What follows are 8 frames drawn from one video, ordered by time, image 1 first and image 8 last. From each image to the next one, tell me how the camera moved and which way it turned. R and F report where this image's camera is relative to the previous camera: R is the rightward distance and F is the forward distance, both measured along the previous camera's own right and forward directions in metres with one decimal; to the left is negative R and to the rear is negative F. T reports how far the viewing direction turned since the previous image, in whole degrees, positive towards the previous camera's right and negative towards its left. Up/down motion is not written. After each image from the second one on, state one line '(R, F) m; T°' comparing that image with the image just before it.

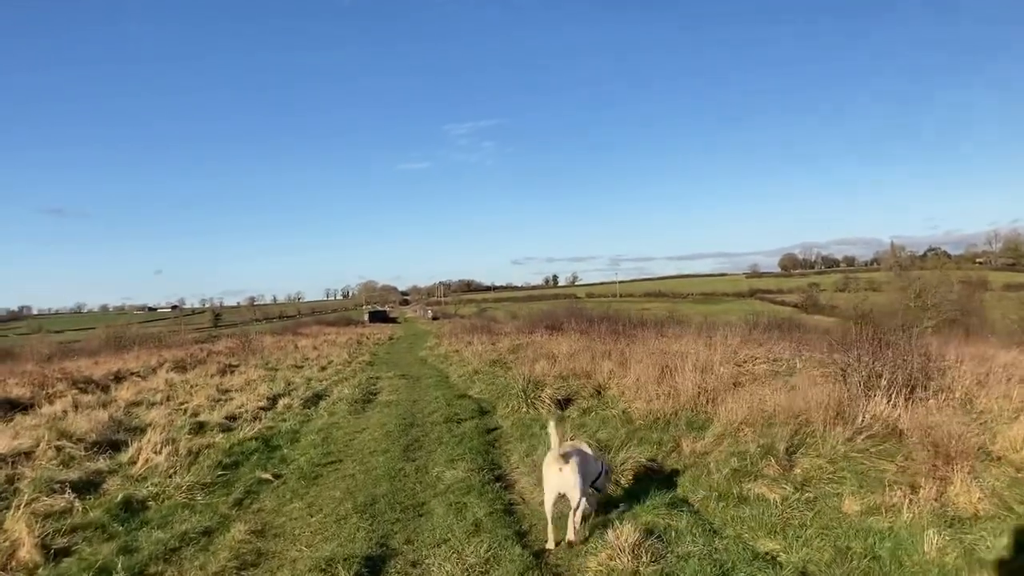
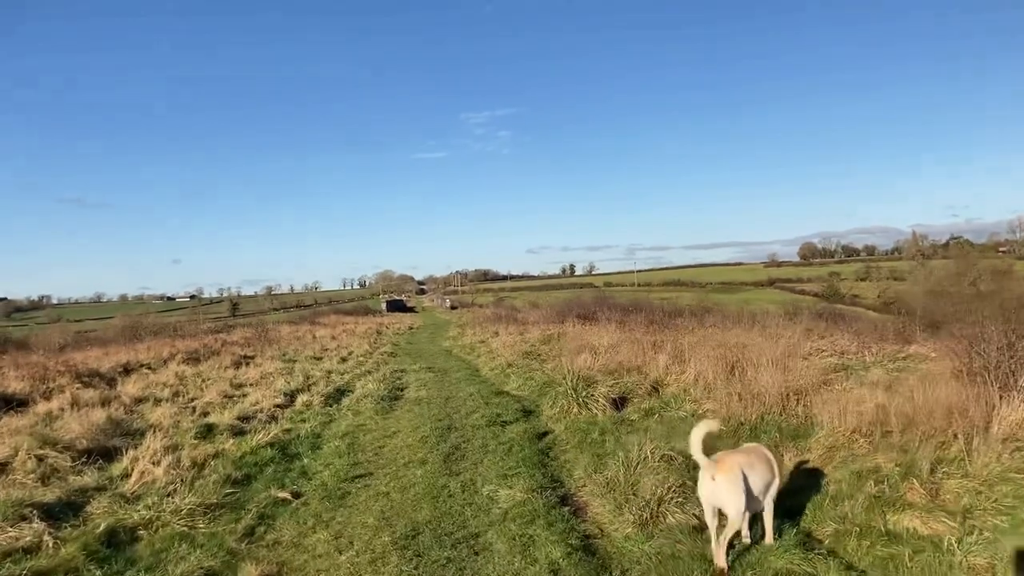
(-0.4, +1.5) m; -1°
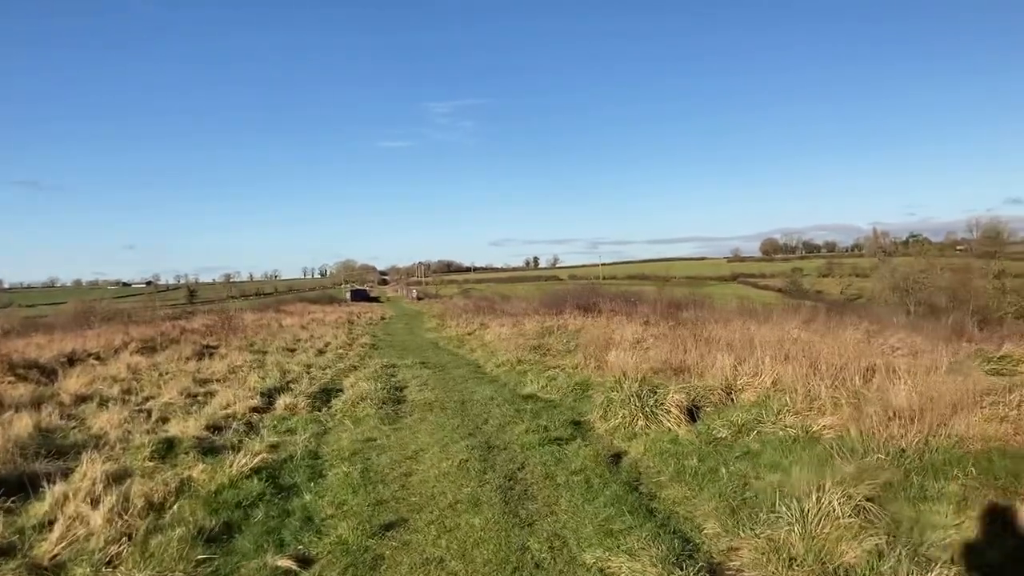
(-0.8, +2.4) m; +2°
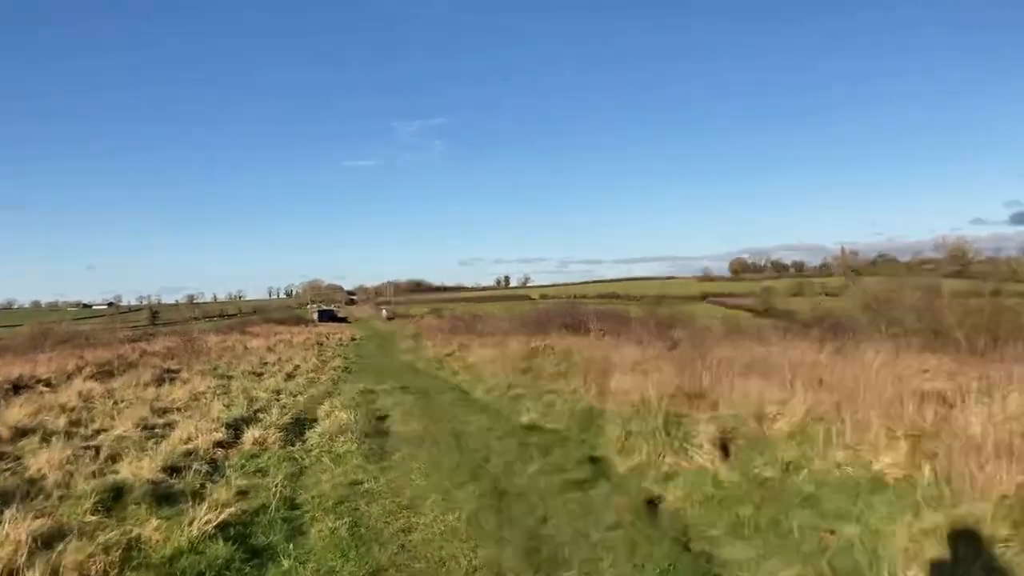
(-0.3, +1.1) m; +2°
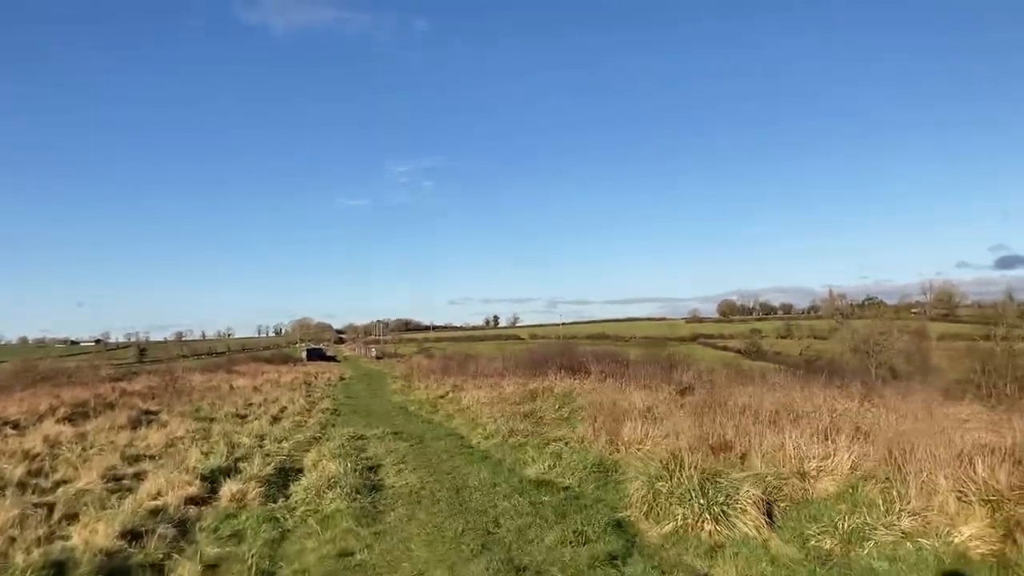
(-0.2, +1.0) m; +1°
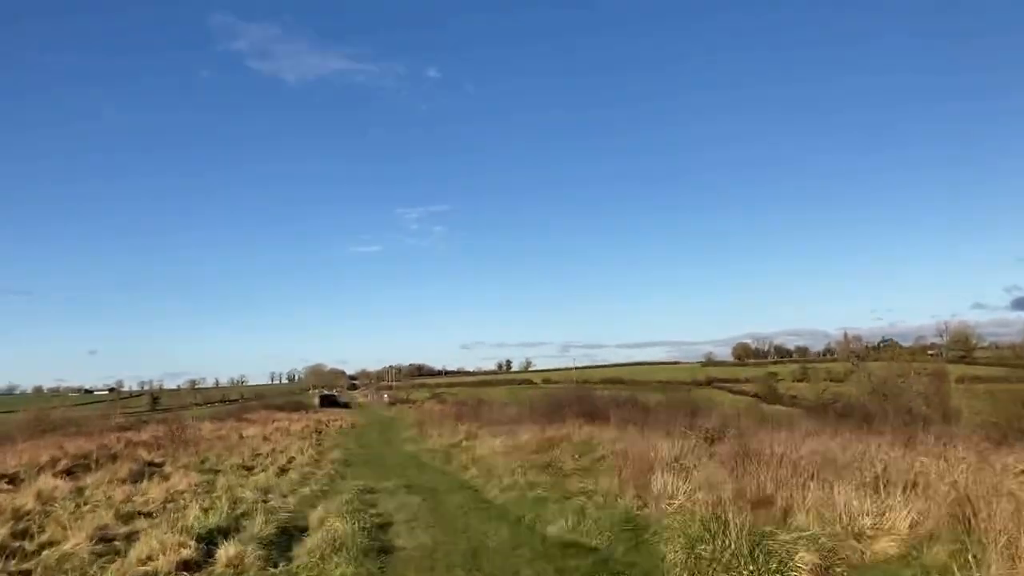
(-0.1, +0.7) m; -1°
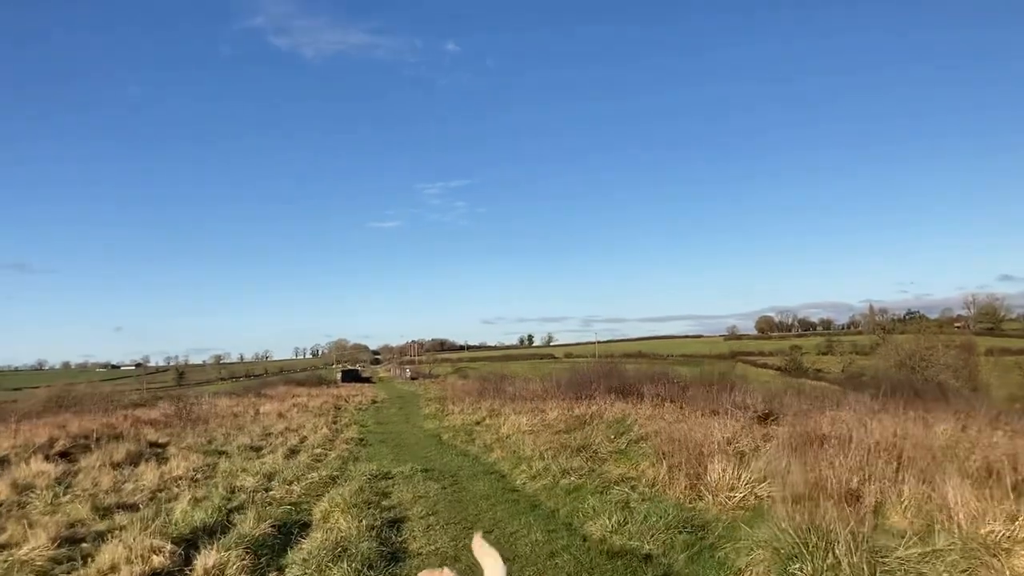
(-0.1, +1.5) m; -1°
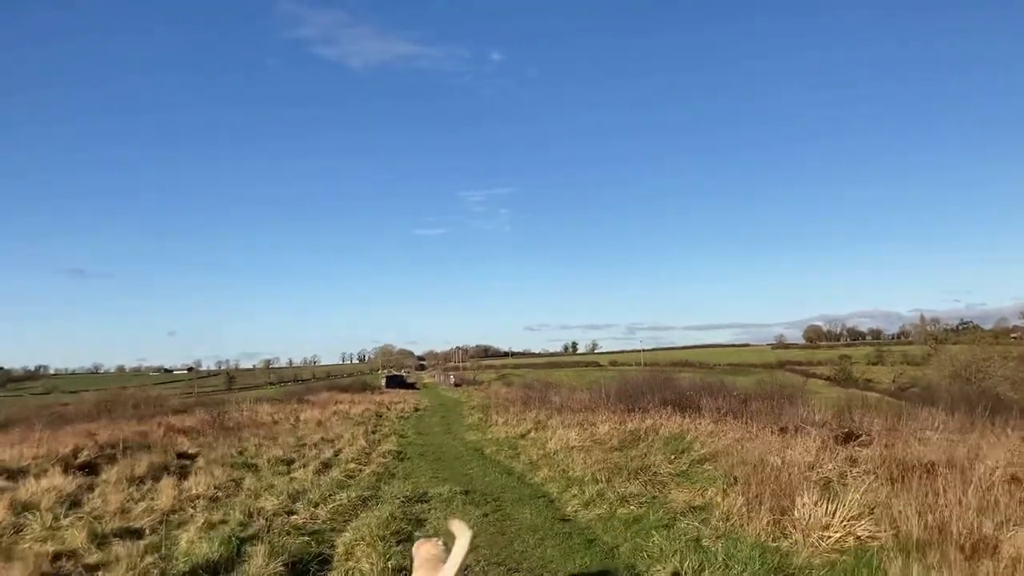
(-0.1, +1.3) m; -3°
